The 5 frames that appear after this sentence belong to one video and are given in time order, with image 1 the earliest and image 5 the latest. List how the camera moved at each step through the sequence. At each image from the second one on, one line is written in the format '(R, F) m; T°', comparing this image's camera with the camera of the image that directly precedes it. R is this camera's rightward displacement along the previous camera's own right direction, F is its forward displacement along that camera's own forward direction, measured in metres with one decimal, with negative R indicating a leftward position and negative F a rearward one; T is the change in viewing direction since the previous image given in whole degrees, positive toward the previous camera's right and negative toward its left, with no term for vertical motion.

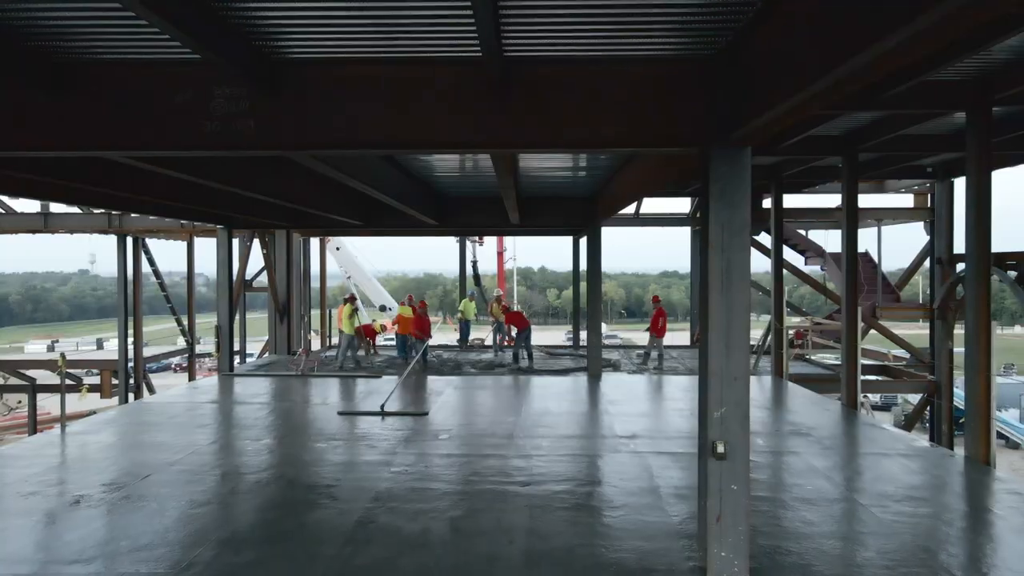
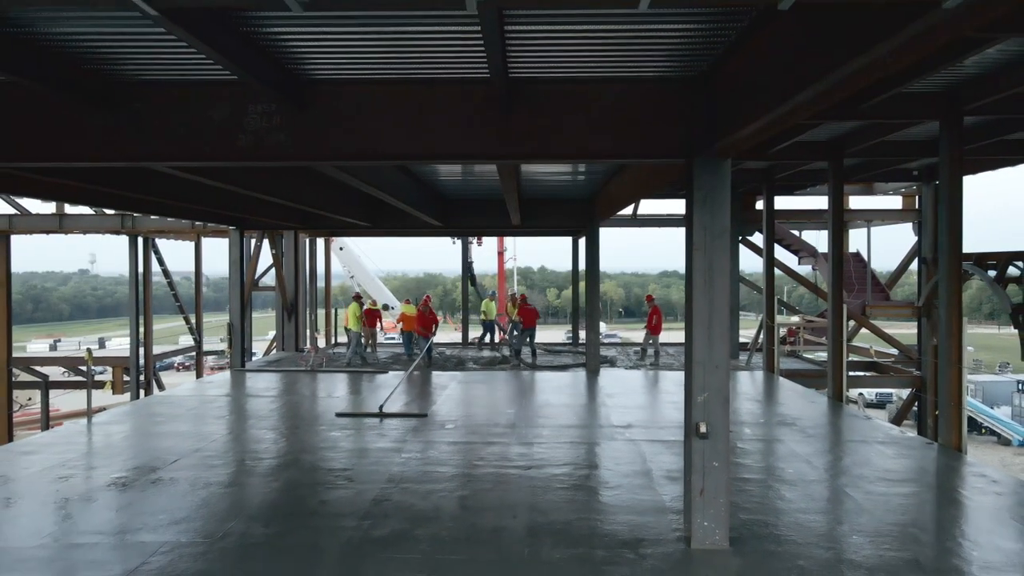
(0.0, -0.6) m; 0°
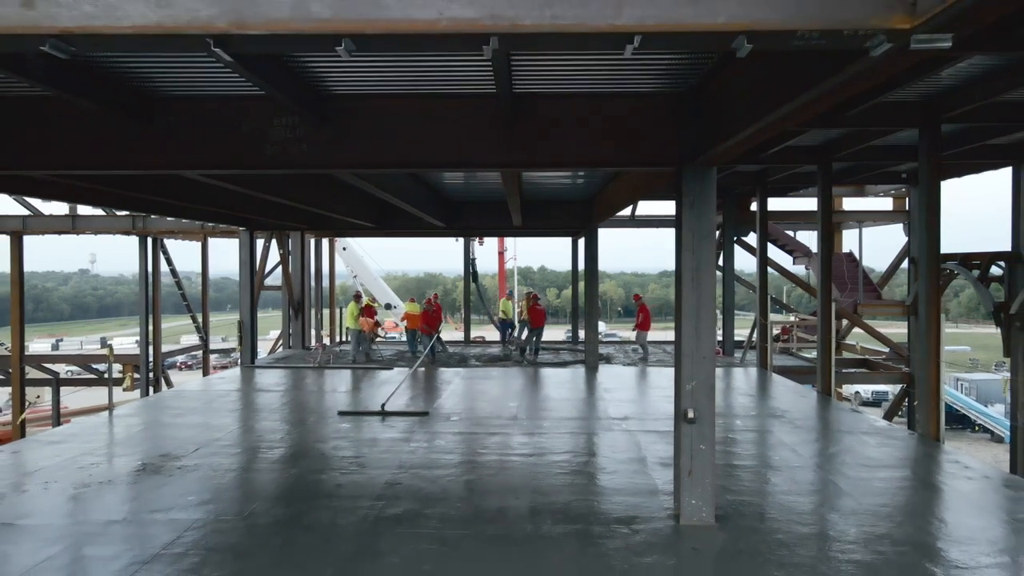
(0.0, -0.5) m; 0°
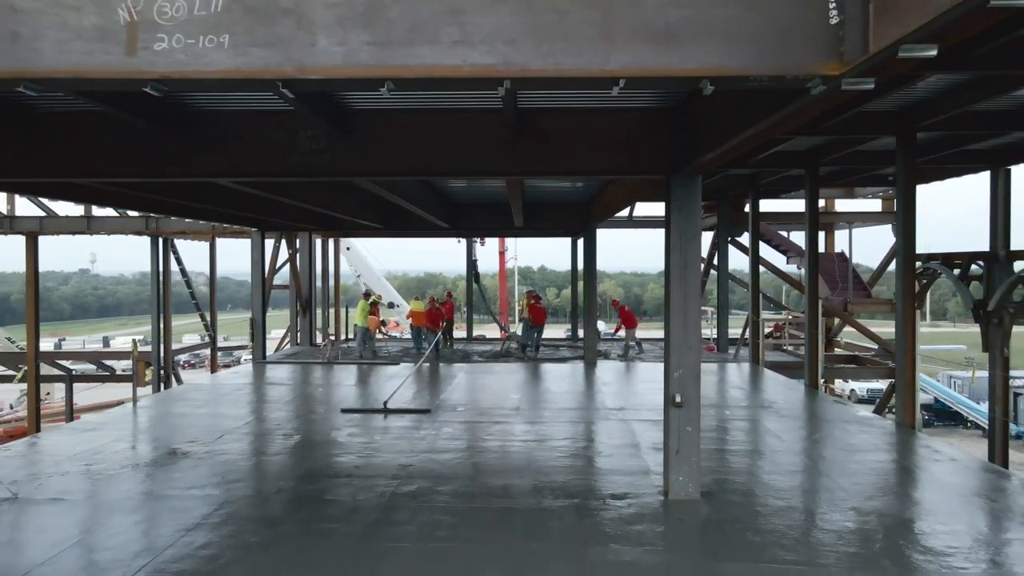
(0.0, -0.6) m; 0°
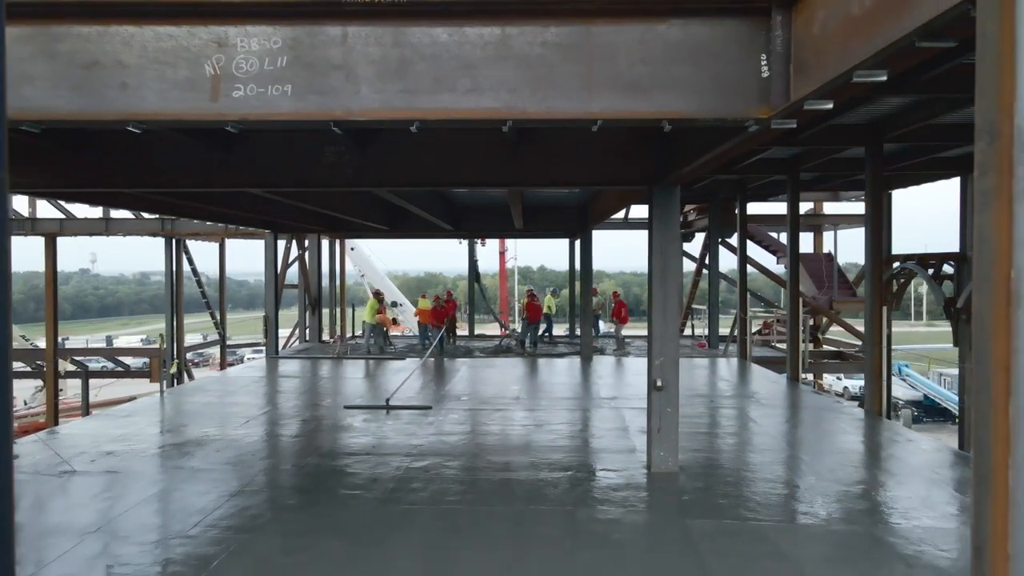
(0.0, -0.9) m; 0°
